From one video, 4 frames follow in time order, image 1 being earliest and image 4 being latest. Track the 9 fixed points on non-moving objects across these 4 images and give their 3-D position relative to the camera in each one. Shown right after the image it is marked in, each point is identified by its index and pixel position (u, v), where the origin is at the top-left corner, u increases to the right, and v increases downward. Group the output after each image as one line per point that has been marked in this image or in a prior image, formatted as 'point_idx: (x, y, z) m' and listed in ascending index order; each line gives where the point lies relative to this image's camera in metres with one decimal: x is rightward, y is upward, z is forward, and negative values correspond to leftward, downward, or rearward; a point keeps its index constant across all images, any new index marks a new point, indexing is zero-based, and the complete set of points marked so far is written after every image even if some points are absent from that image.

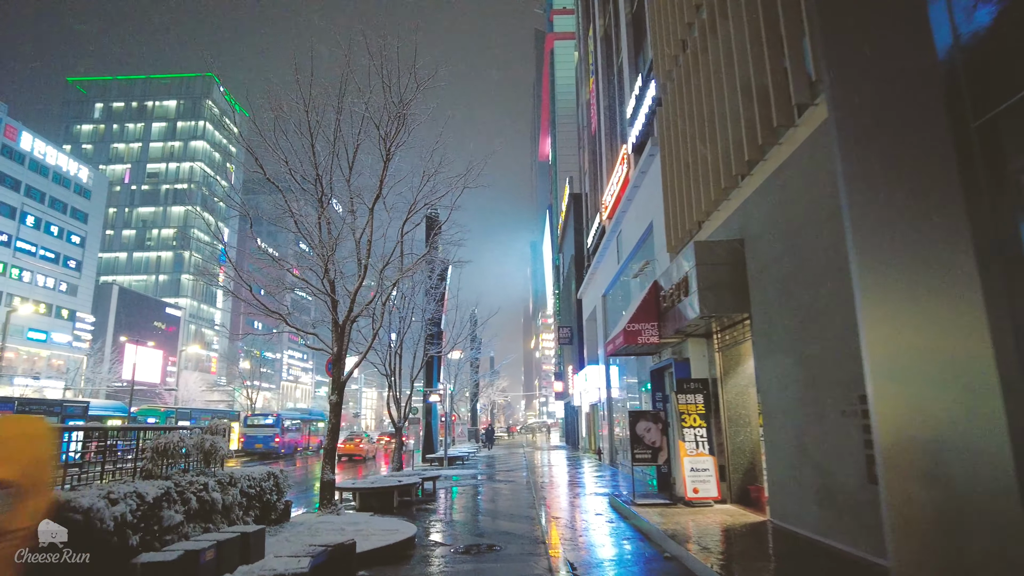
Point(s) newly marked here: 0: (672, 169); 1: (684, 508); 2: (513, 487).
0: (+3.1, +2.4, +12.5) m
1: (+2.6, -3.3, +9.8) m
2: (-0.1, -5.2, +16.8) m
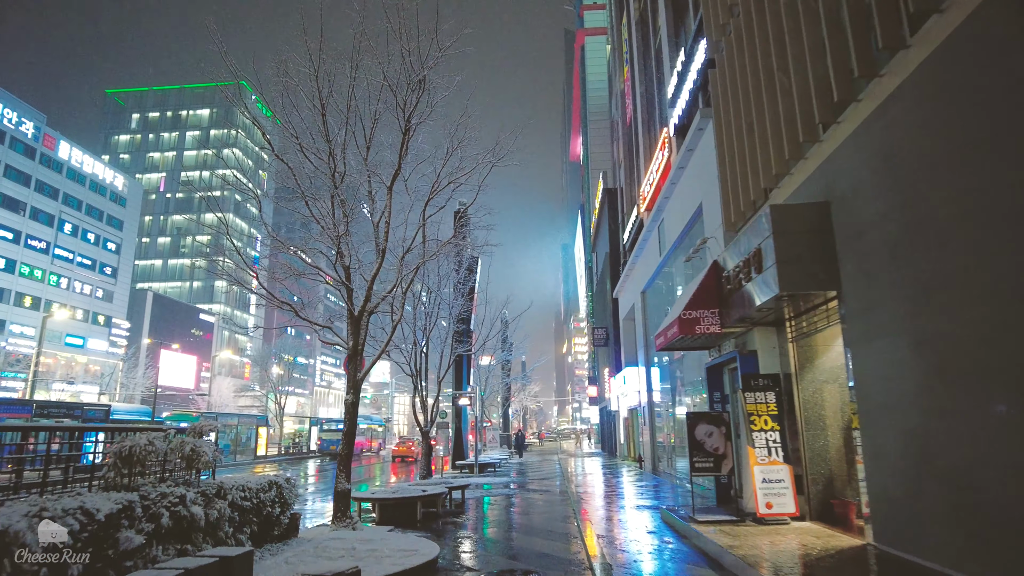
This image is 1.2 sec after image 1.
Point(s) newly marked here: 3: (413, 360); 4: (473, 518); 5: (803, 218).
0: (+3.7, +2.6, +11.0) m
1: (+3.1, -3.0, +8.3) m
2: (+0.8, -5.0, +15.4) m
3: (-2.8, -2.0, +18.0) m
4: (-0.7, -4.4, +12.3) m
5: (+3.4, +0.8, +7.5) m
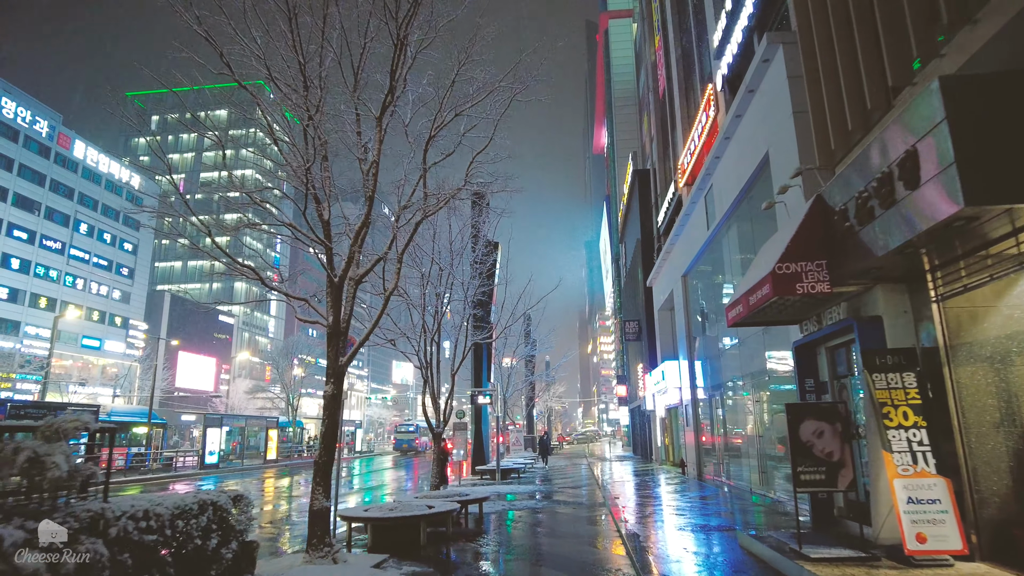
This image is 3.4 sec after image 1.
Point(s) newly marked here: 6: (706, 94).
0: (+4.0, +3.2, +8.3) m
1: (+3.4, -2.4, +5.7) m
2: (+1.3, -4.4, +12.9) m
3: (-2.1, -1.5, +15.6) m
4: (-0.3, -3.9, +9.9) m
5: (+3.6, +1.4, +4.9) m
6: (+5.6, +5.6, +18.8) m
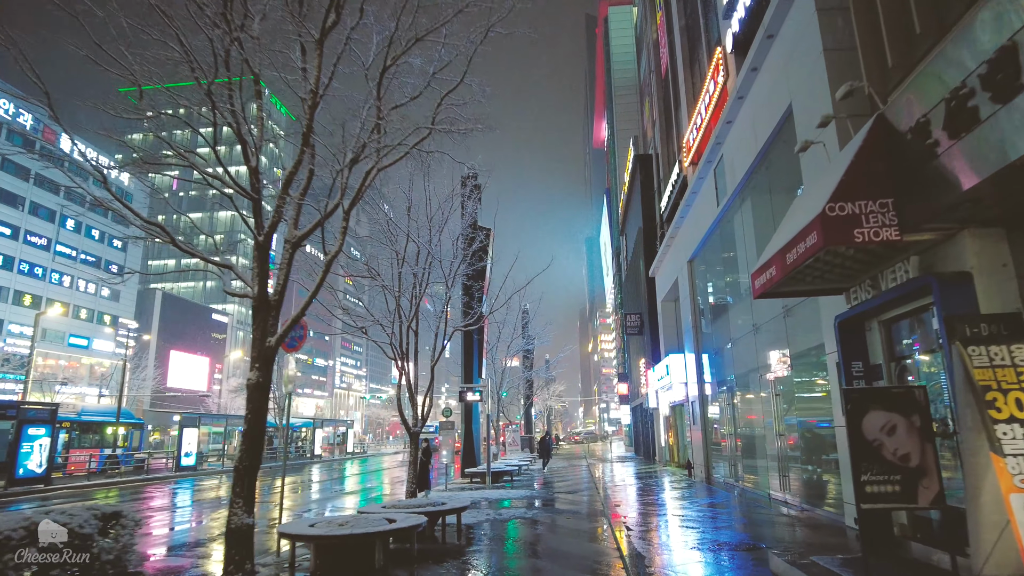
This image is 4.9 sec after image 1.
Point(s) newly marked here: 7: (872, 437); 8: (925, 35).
0: (+3.7, +3.6, +6.6) m
1: (+3.1, -2.0, +4.0) m
2: (+1.0, -4.0, +11.2) m
3: (-2.4, -1.1, +13.9) m
4: (-0.5, -3.5, +8.2) m
5: (+3.3, +1.8, +3.2) m
6: (+5.3, +6.1, +17.1) m
7: (+2.6, -1.1, +4.7) m
8: (+3.7, +2.3, +5.8) m
